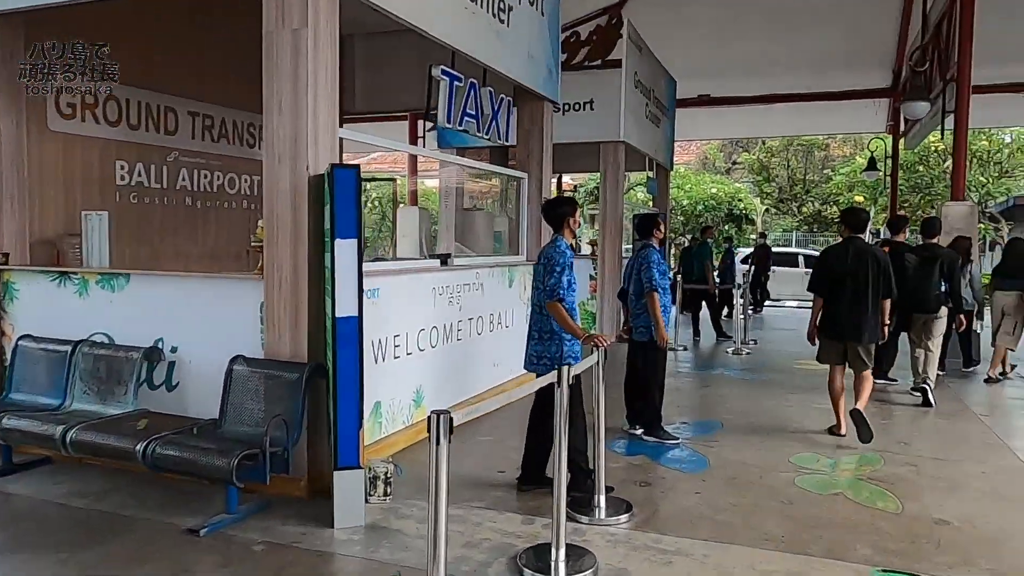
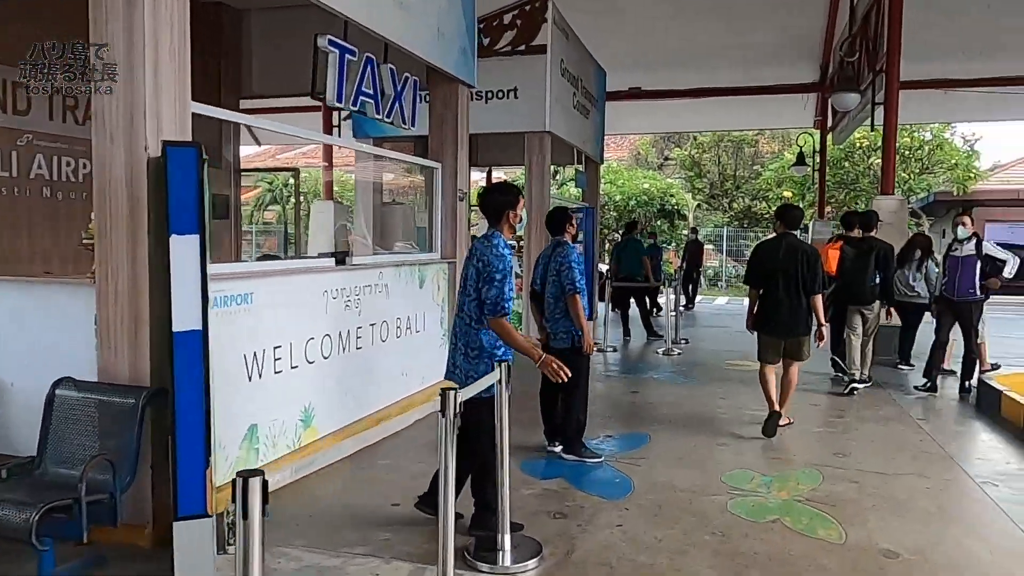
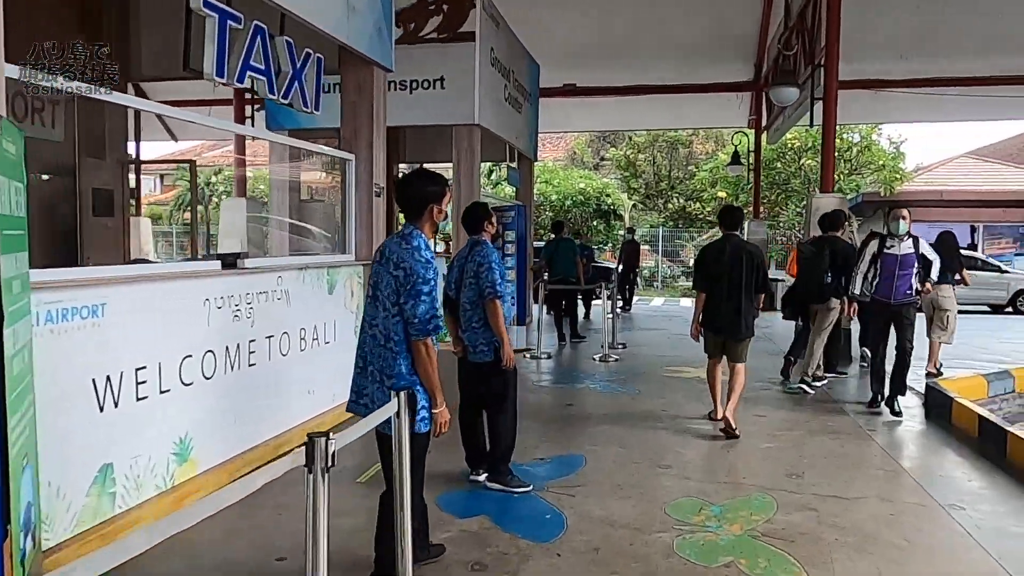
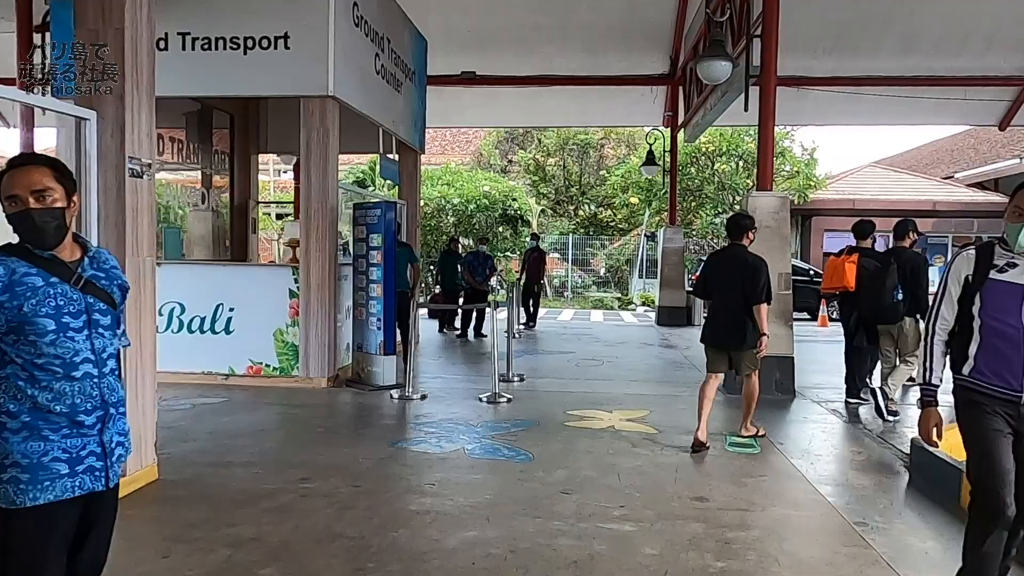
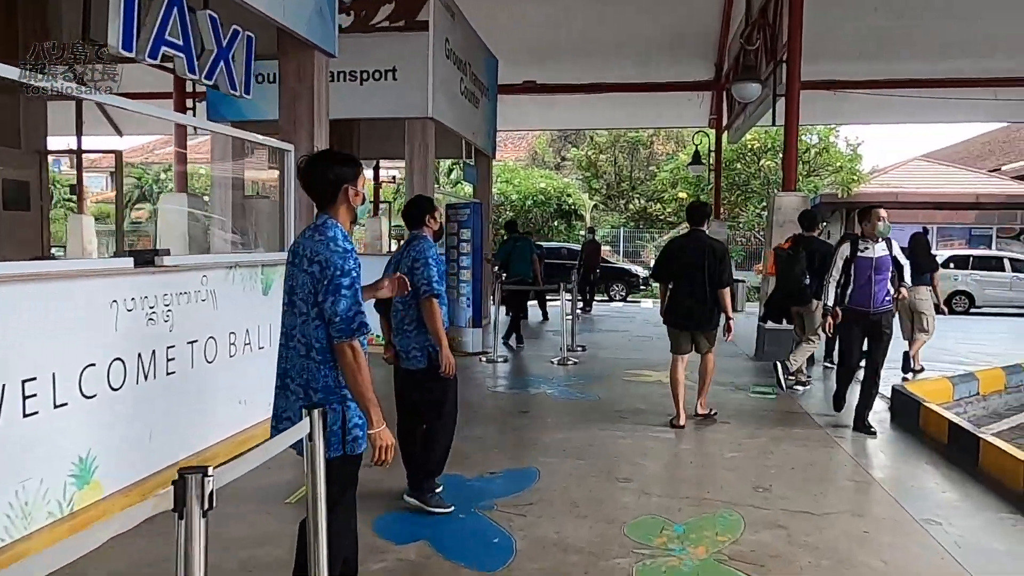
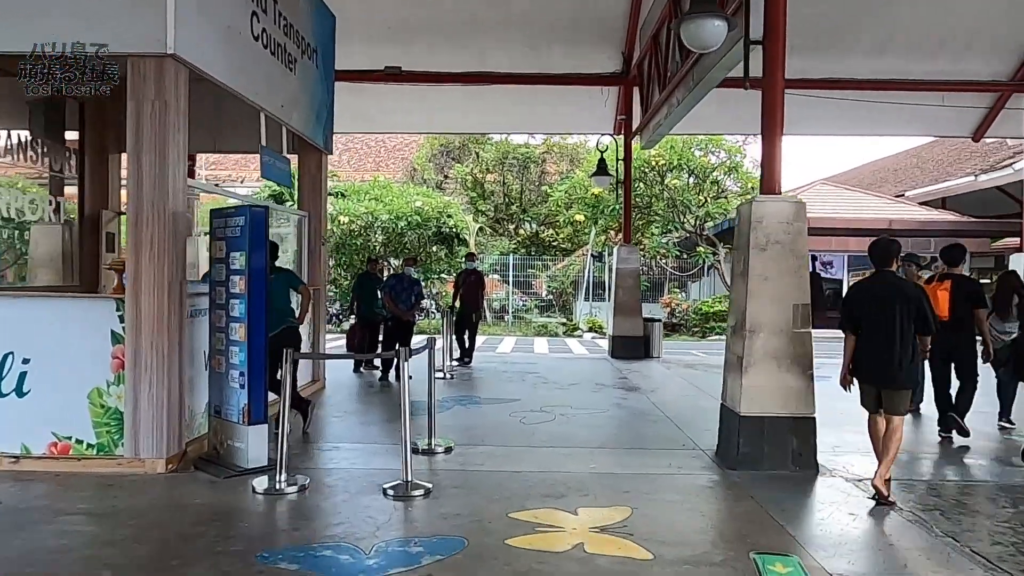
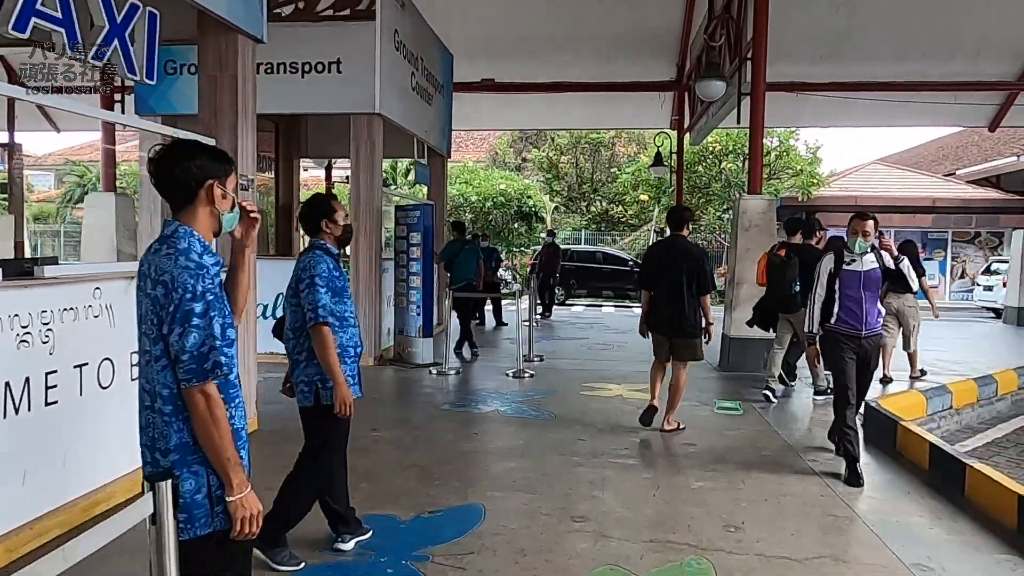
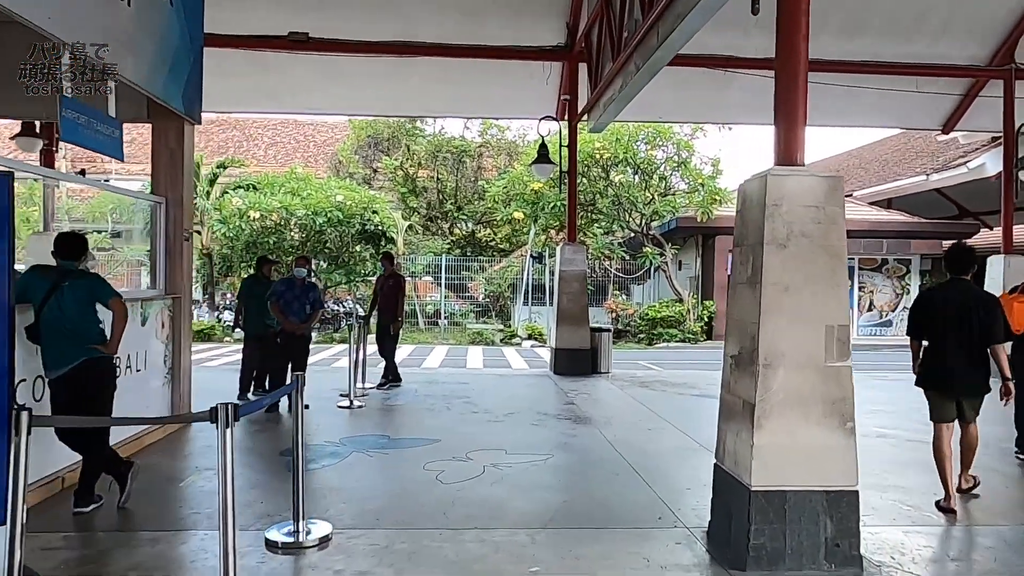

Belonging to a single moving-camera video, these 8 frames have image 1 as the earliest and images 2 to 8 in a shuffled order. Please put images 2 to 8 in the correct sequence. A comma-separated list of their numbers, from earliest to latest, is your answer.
2, 3, 5, 7, 4, 6, 8
